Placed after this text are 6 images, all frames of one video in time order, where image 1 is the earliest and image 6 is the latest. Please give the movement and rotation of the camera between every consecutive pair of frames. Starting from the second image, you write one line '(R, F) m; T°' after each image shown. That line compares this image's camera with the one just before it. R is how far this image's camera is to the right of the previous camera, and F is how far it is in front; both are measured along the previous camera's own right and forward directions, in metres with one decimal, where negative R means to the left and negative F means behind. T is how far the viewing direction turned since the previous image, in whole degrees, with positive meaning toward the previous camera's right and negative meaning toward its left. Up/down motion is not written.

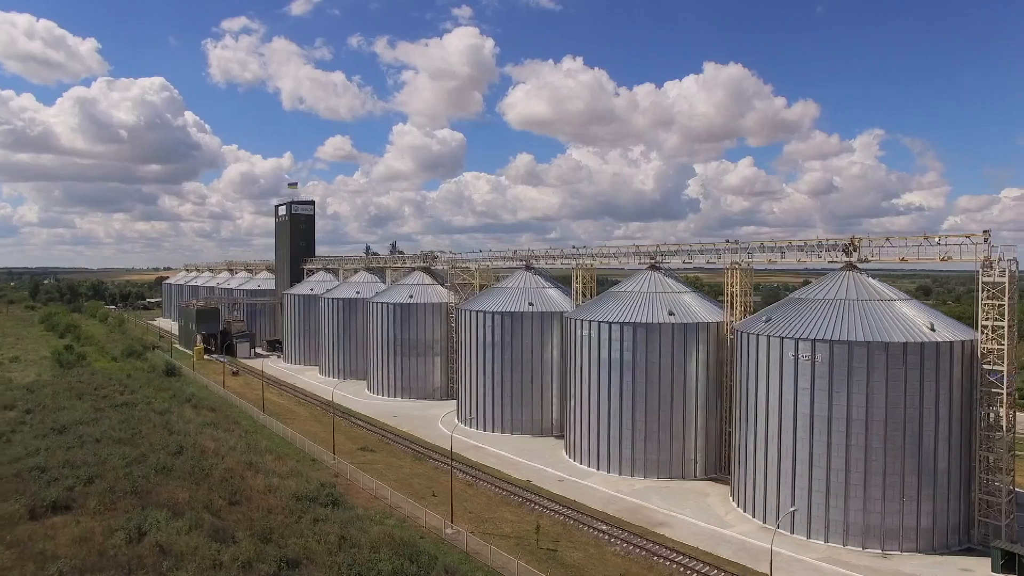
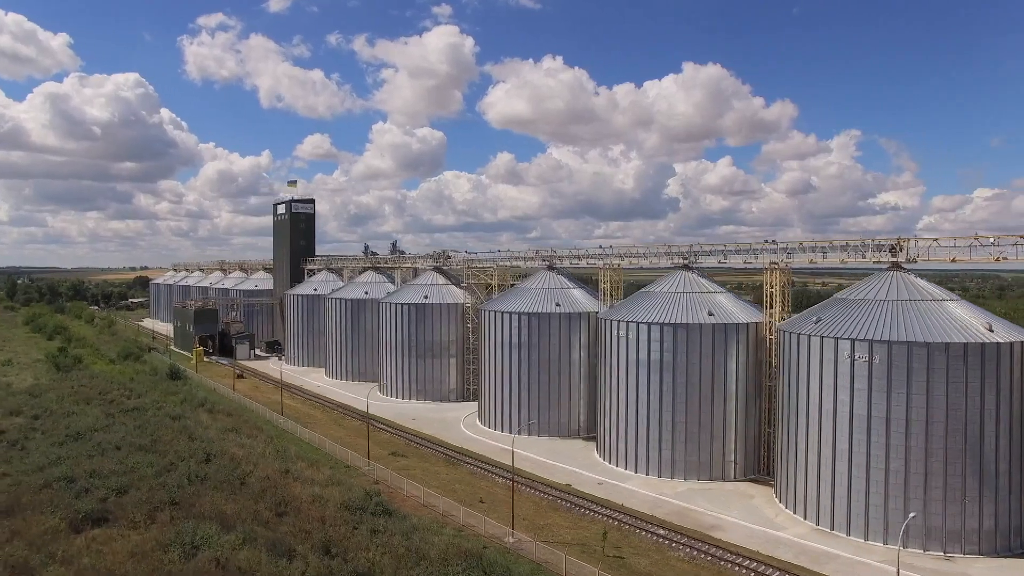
(-3.1, +0.8) m; +2°
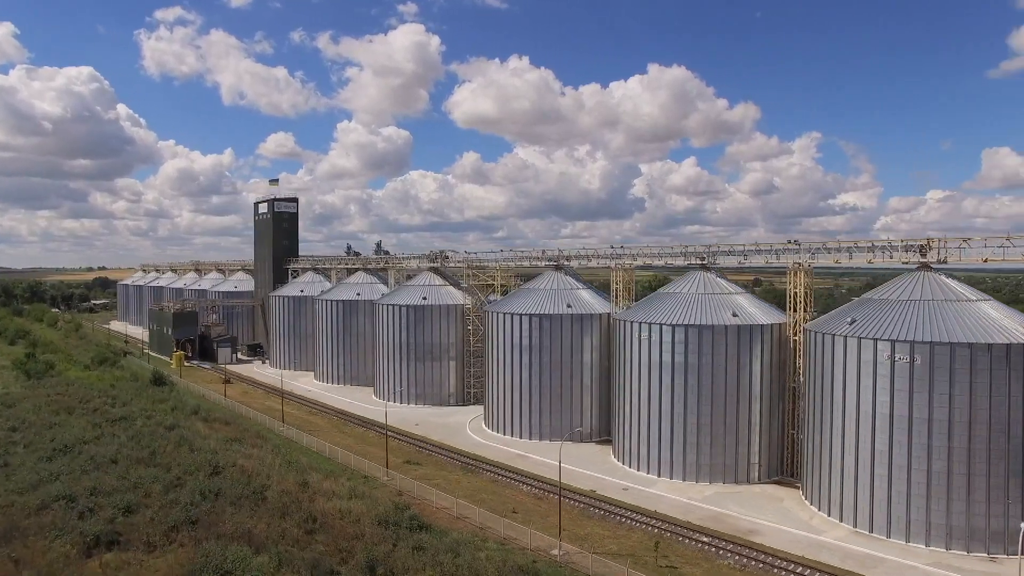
(-2.9, +1.3) m; +3°
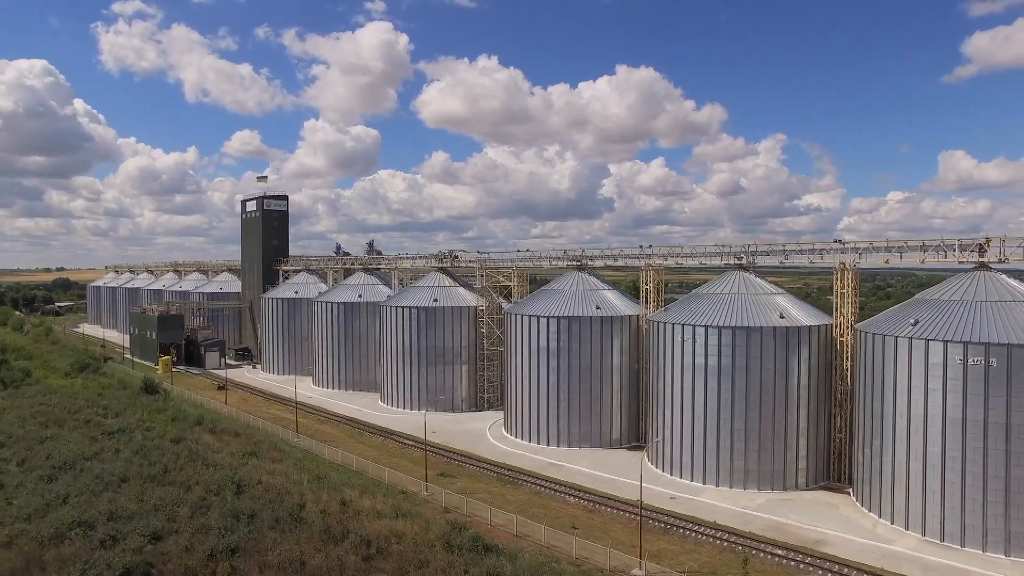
(-3.6, +2.0) m; +3°
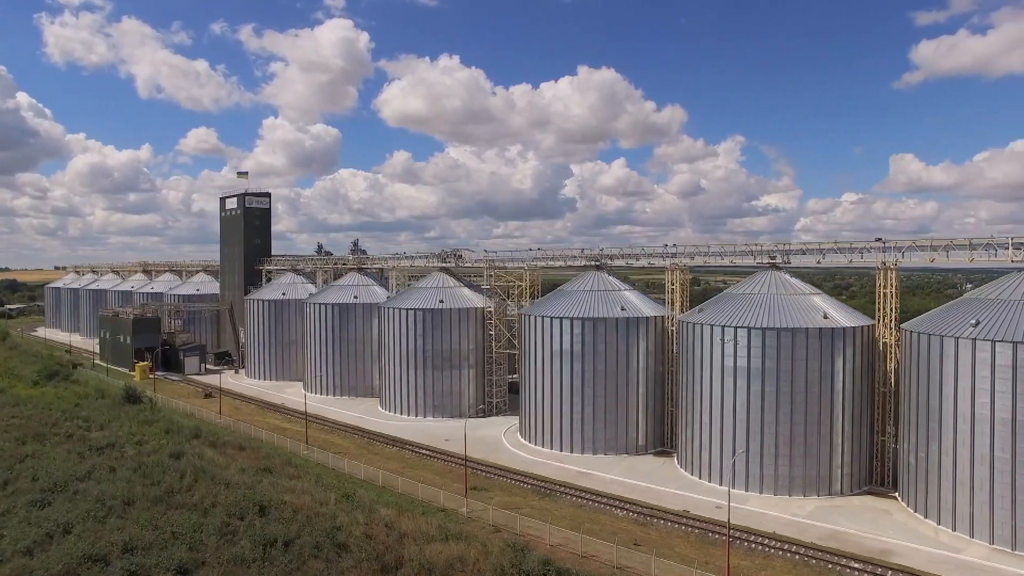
(-3.6, +2.1) m; +3°
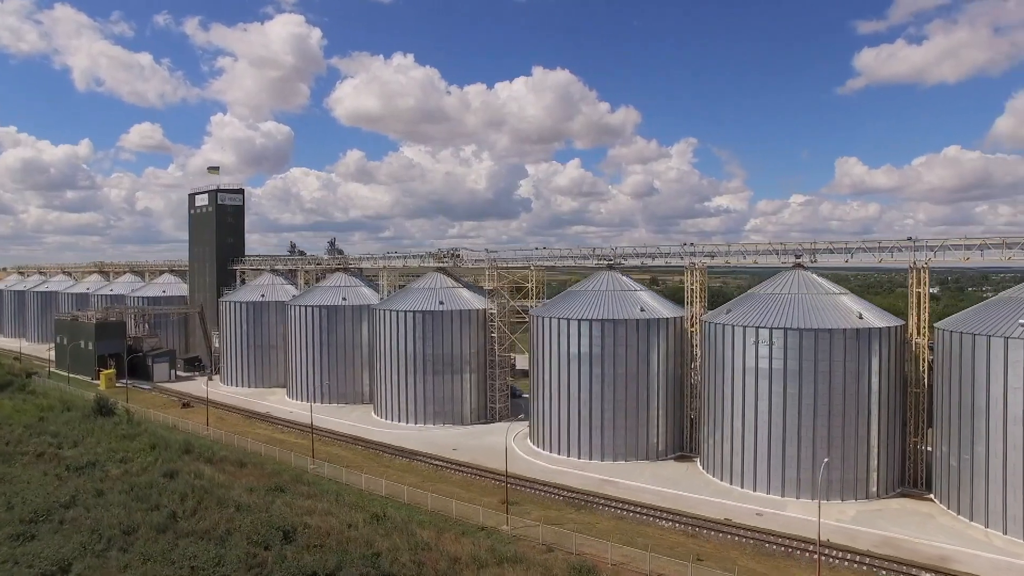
(-3.5, +2.1) m; +4°
